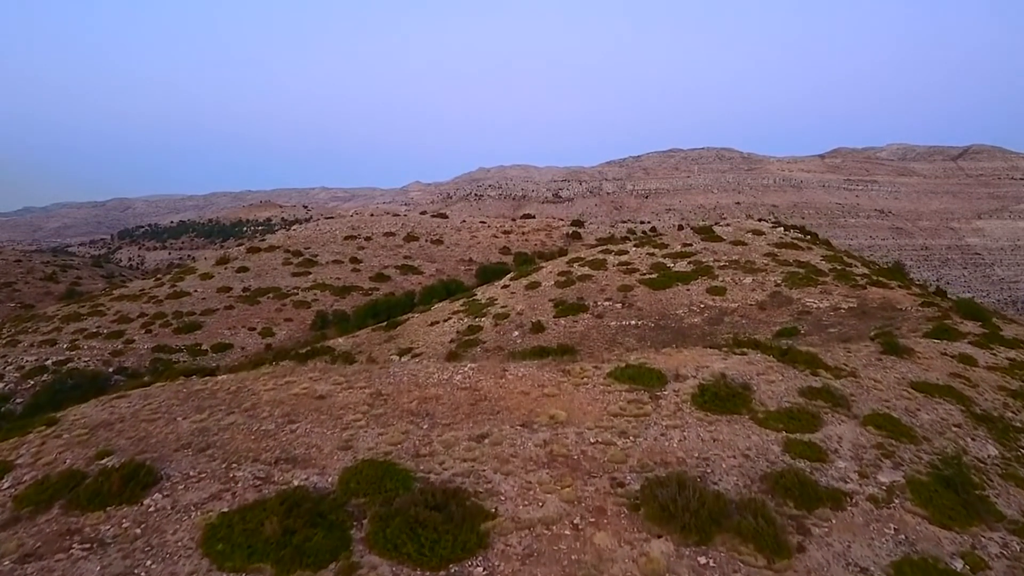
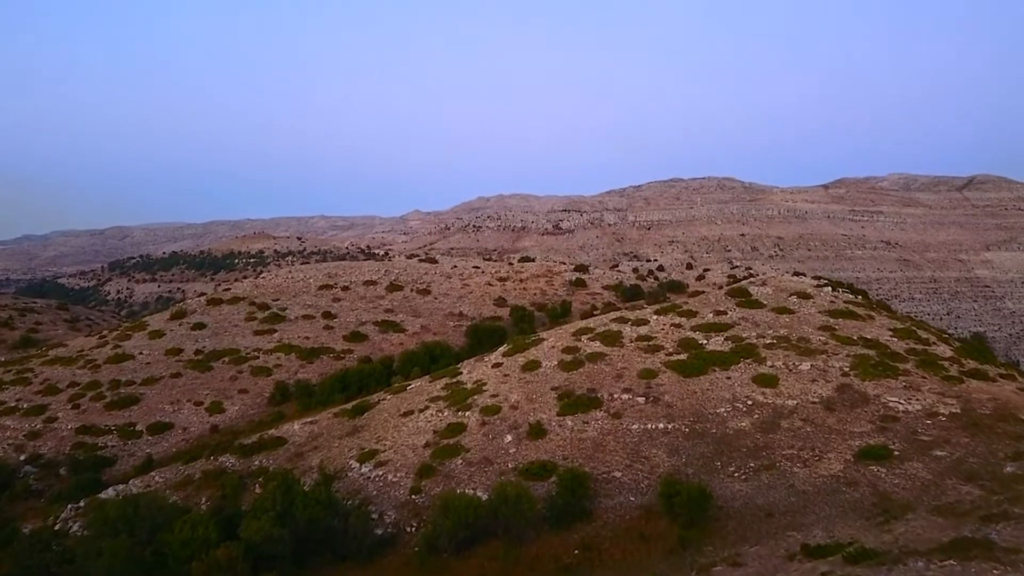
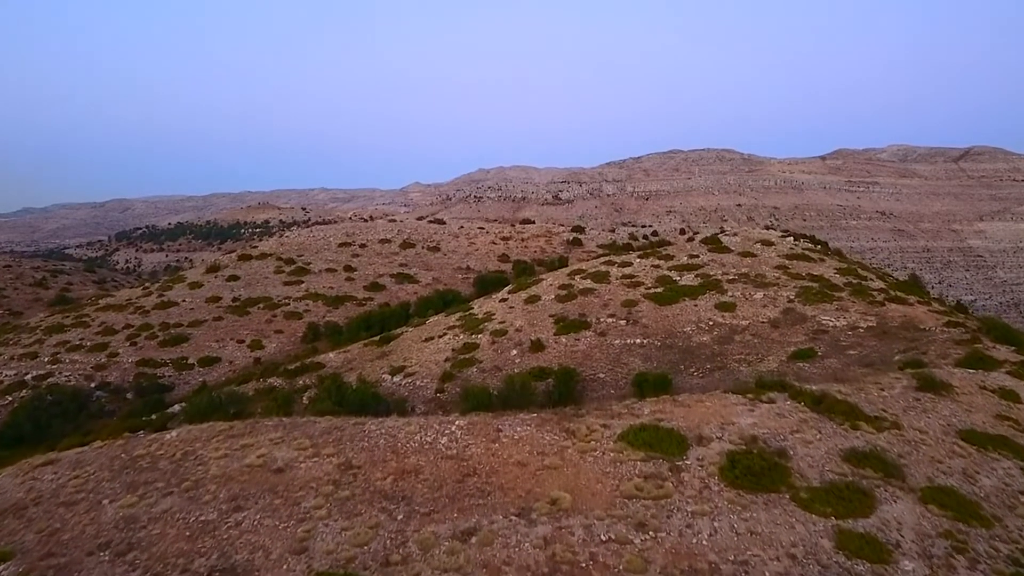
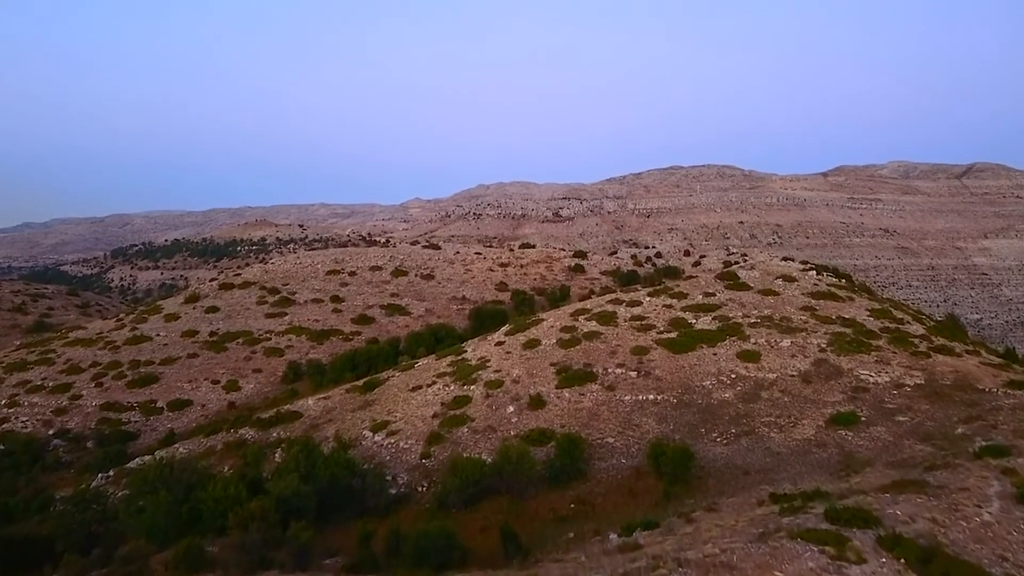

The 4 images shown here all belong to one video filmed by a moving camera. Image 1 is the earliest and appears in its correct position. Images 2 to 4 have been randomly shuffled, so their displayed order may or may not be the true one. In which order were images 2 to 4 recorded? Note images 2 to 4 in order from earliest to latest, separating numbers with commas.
3, 4, 2
